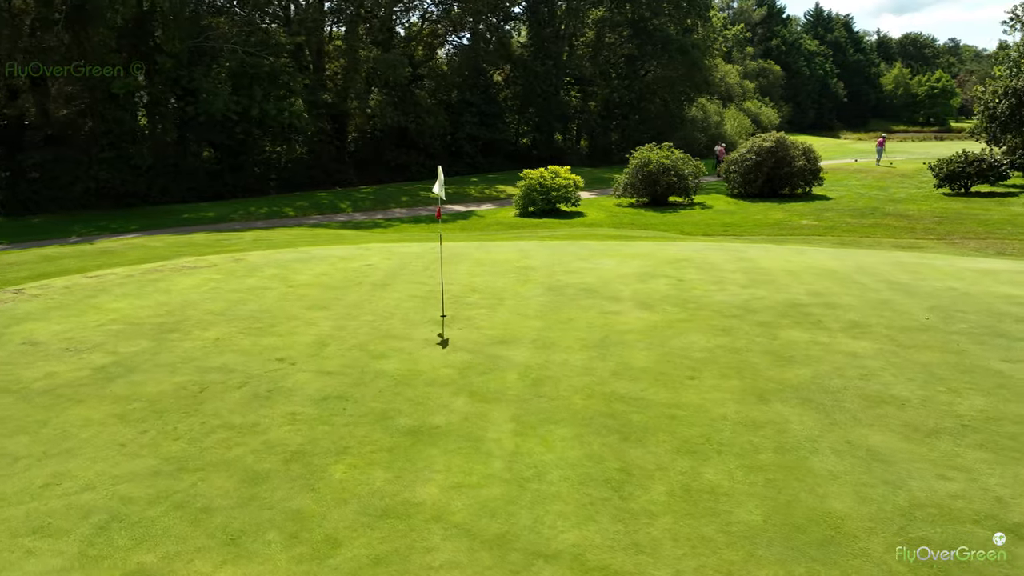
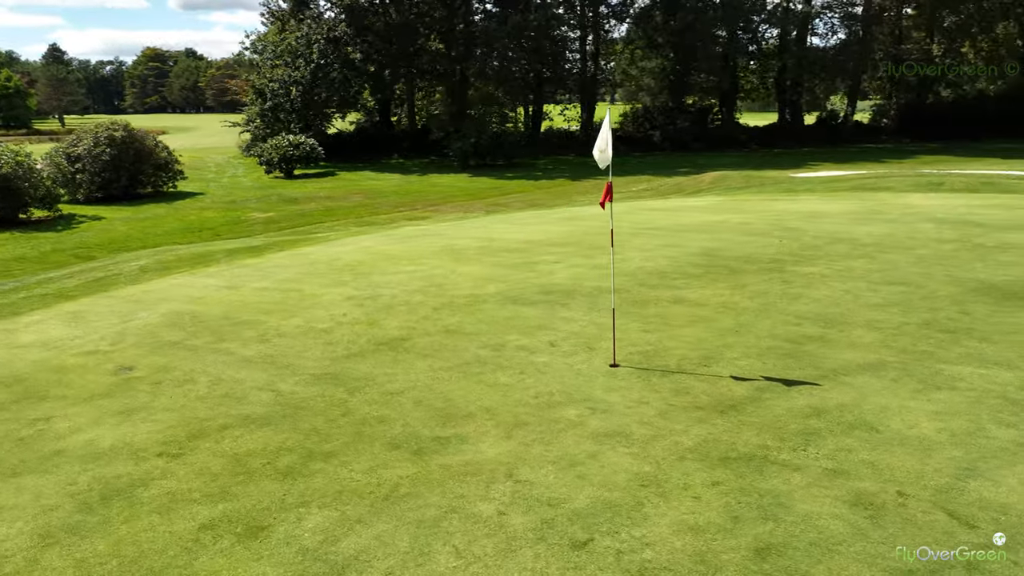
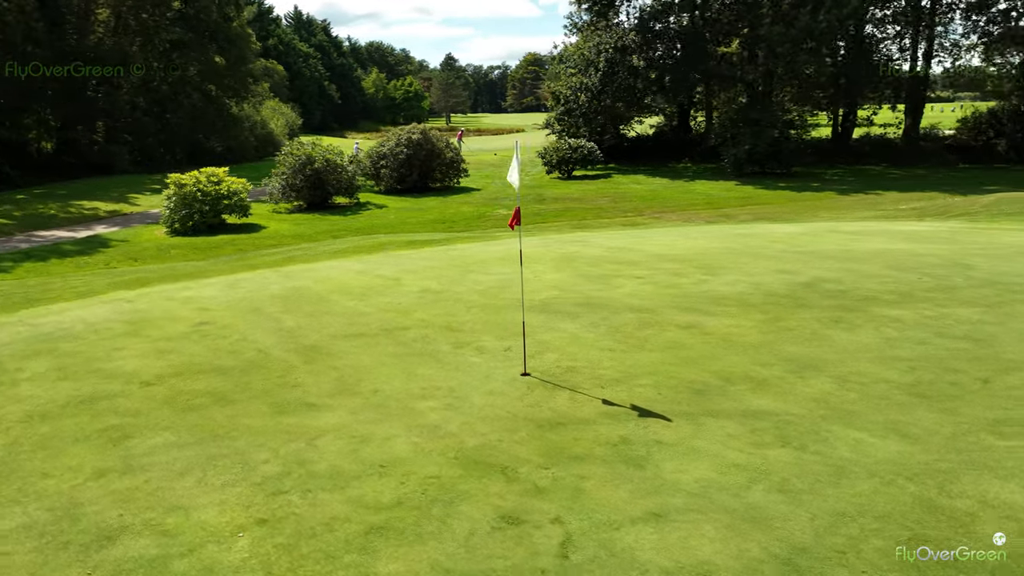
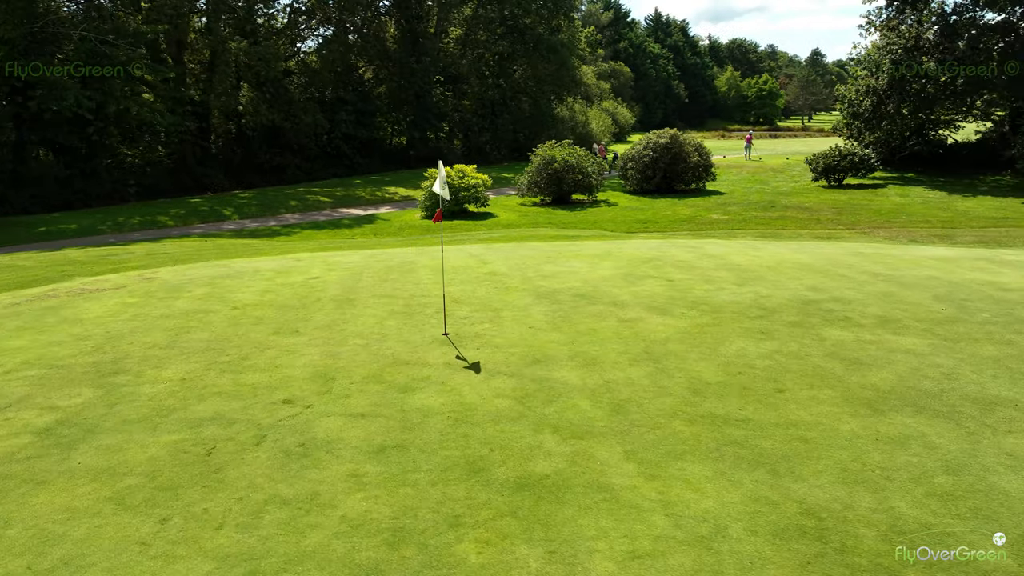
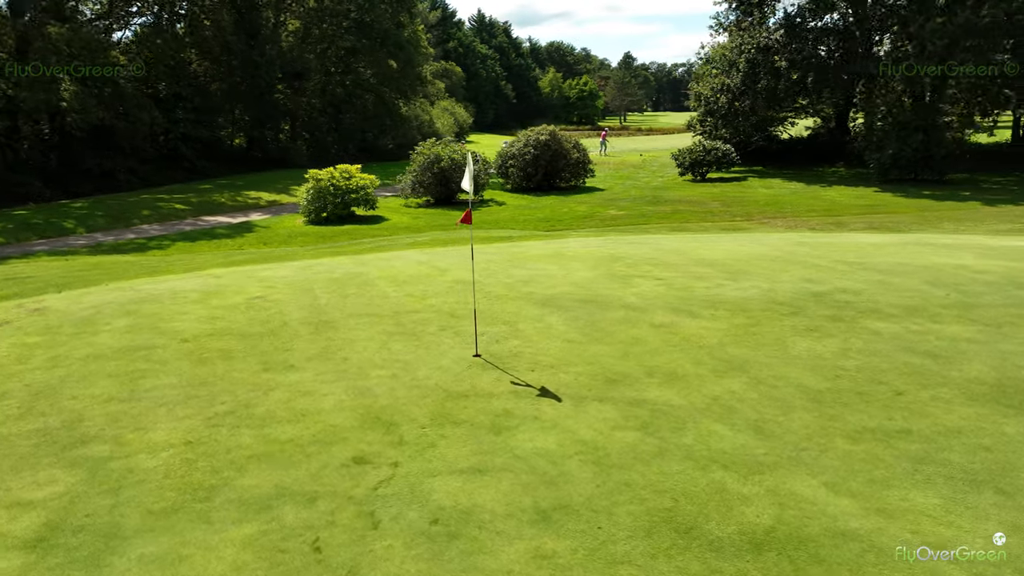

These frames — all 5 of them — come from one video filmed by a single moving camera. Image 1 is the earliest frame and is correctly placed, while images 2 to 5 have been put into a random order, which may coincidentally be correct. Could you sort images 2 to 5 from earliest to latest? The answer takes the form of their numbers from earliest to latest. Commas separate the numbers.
4, 5, 3, 2
